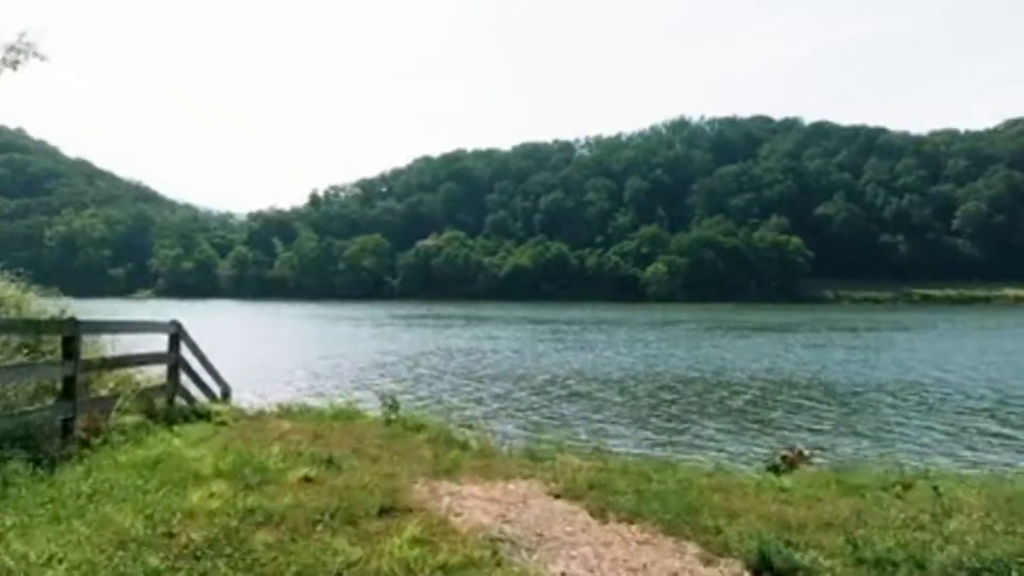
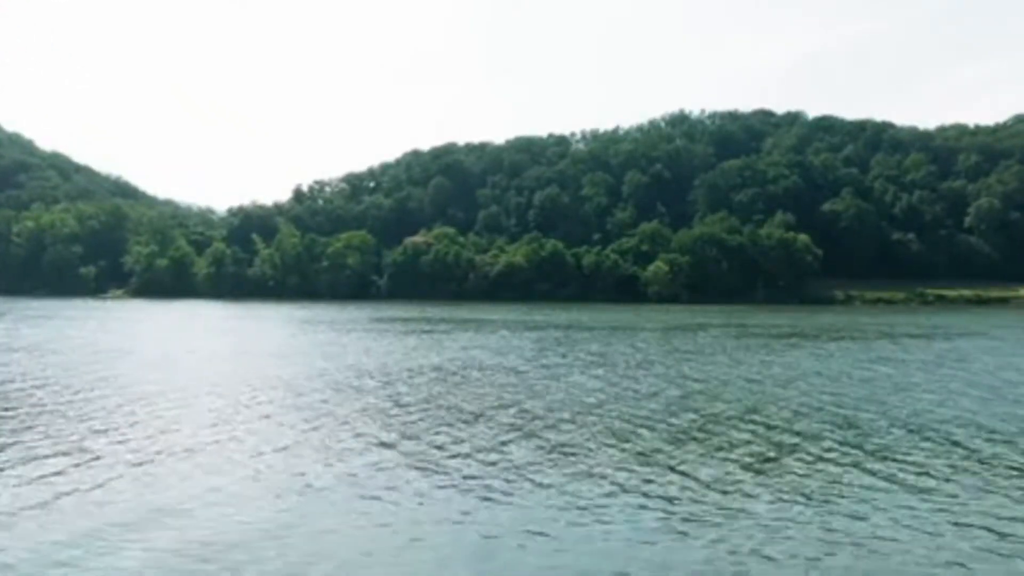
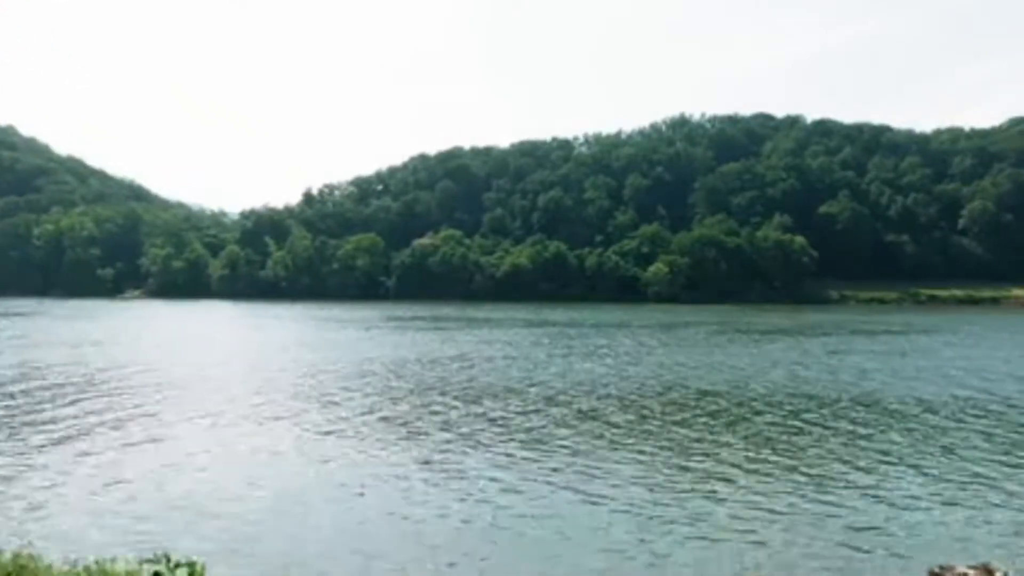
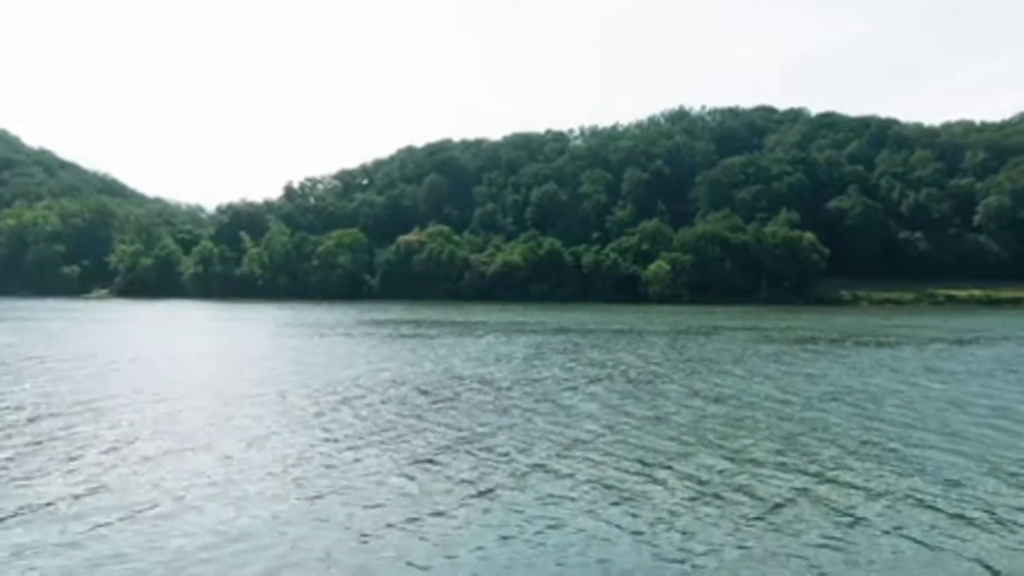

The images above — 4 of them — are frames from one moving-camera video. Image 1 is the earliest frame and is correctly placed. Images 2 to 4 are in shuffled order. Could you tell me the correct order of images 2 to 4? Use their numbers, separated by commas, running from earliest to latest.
3, 2, 4
